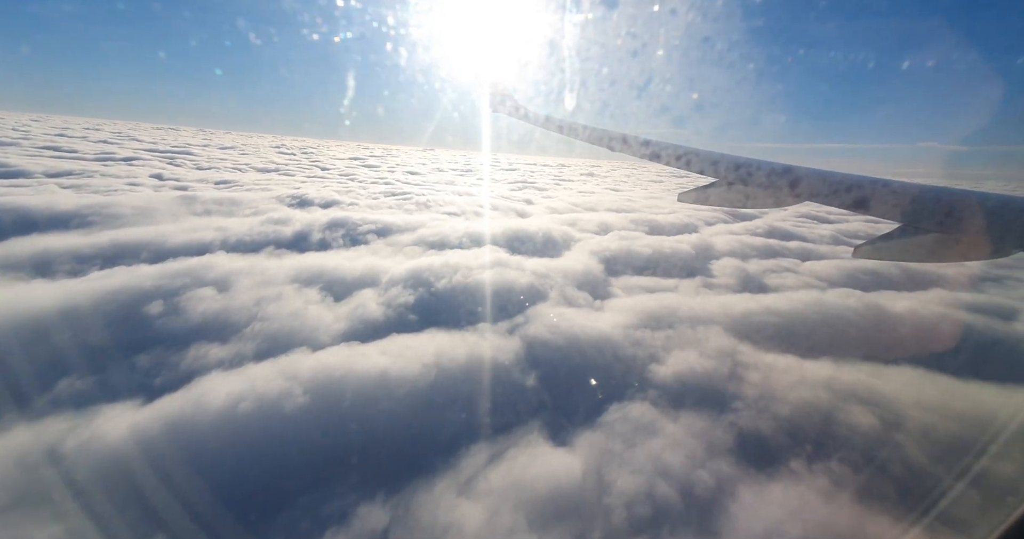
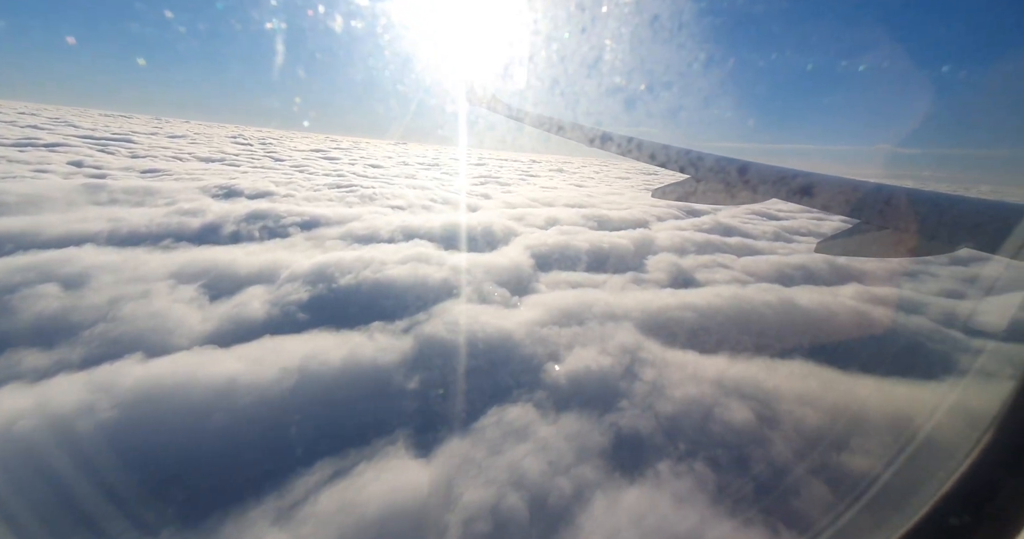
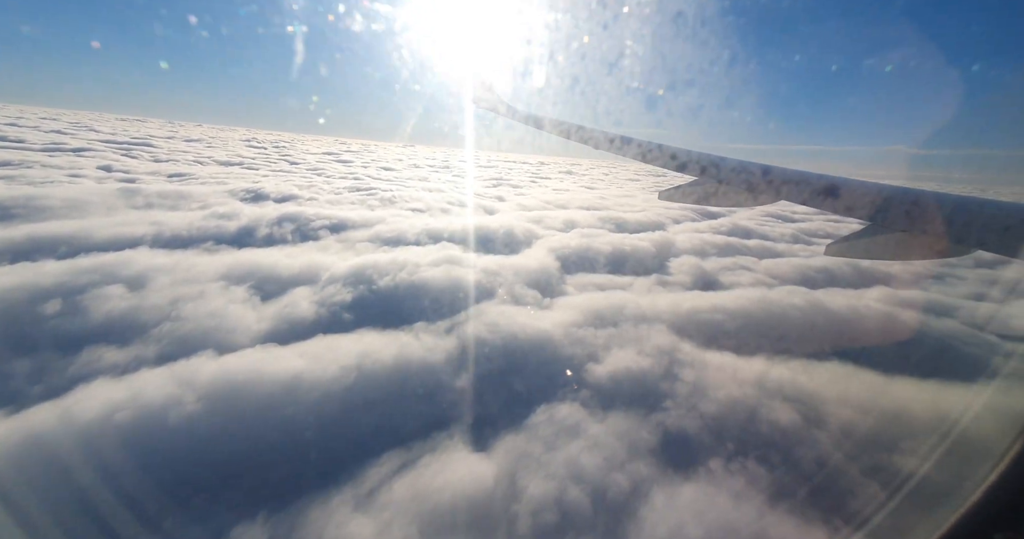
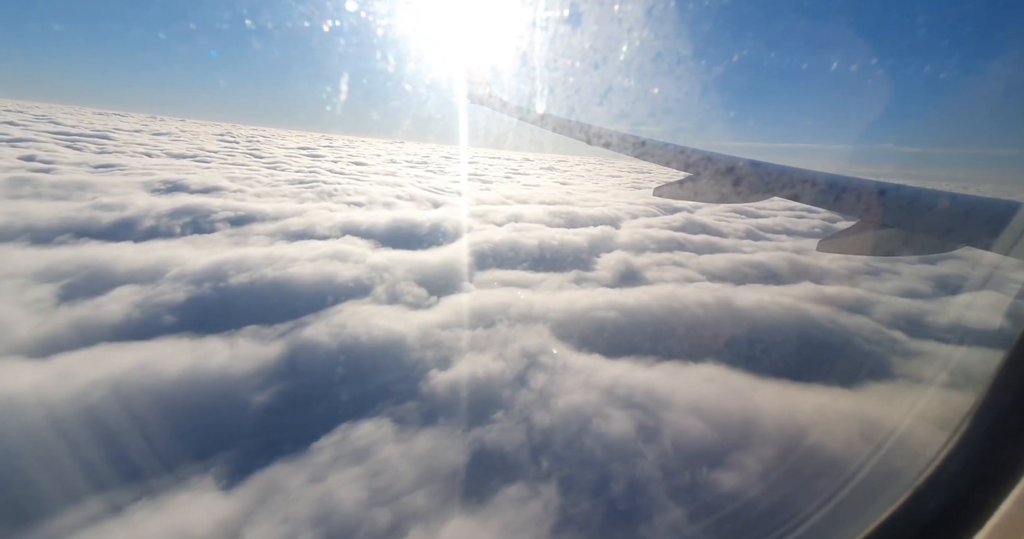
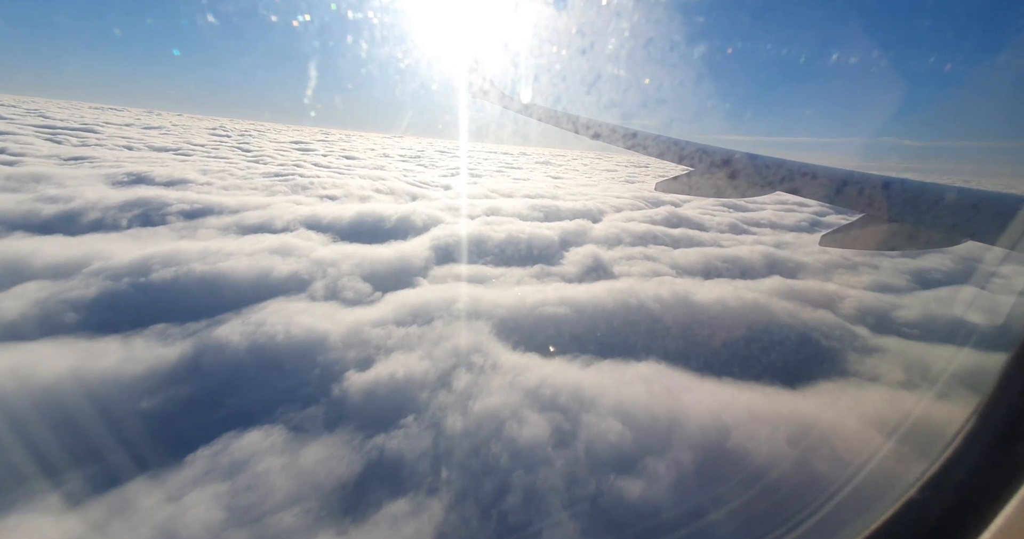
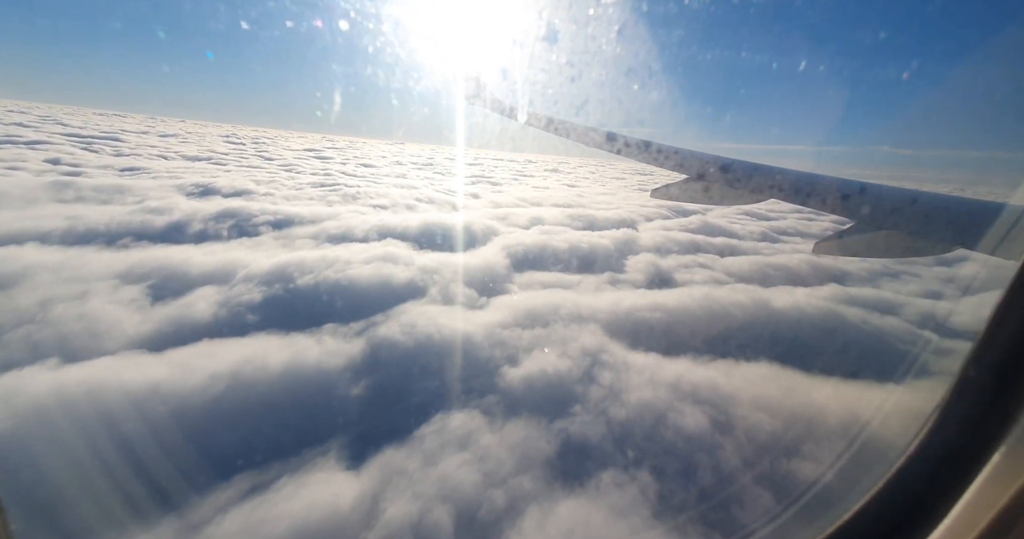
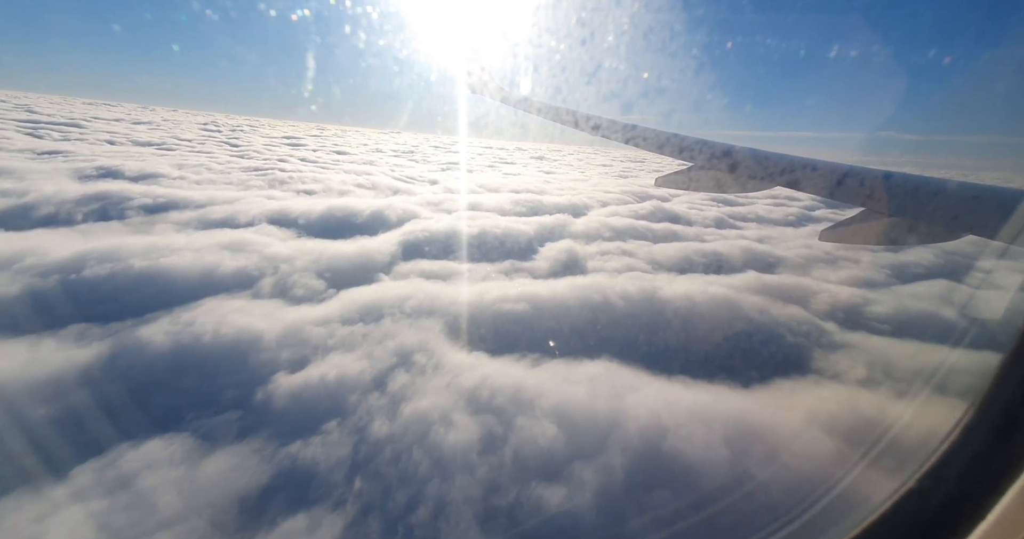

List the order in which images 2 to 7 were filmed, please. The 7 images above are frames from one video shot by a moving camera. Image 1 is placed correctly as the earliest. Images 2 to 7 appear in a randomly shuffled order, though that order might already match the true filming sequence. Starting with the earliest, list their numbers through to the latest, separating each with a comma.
3, 2, 6, 4, 5, 7
